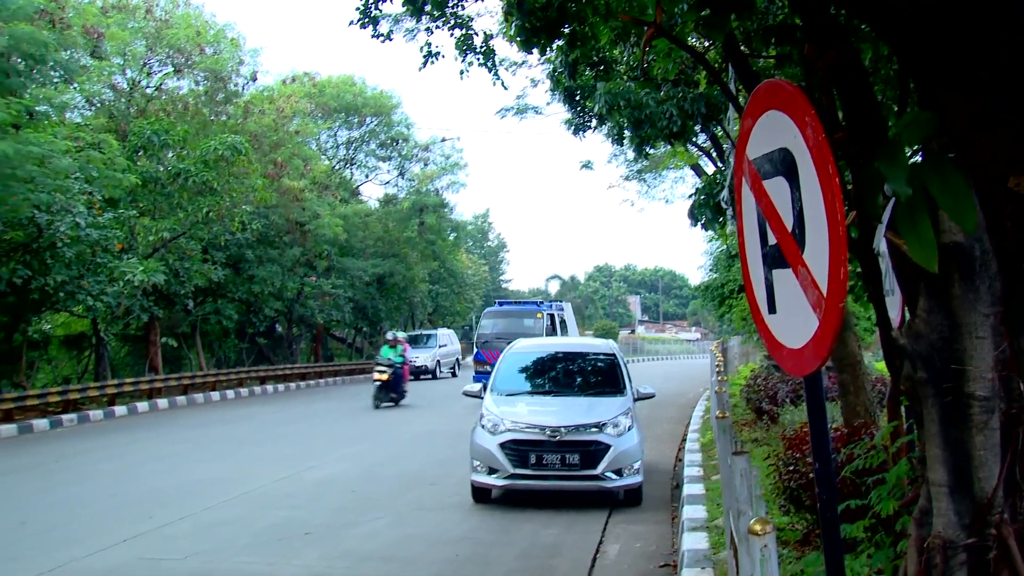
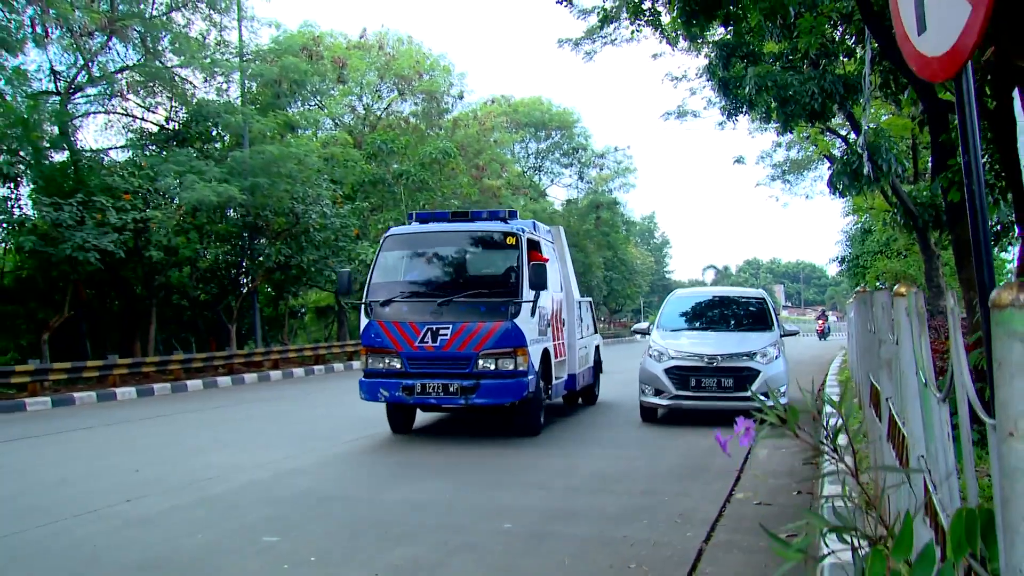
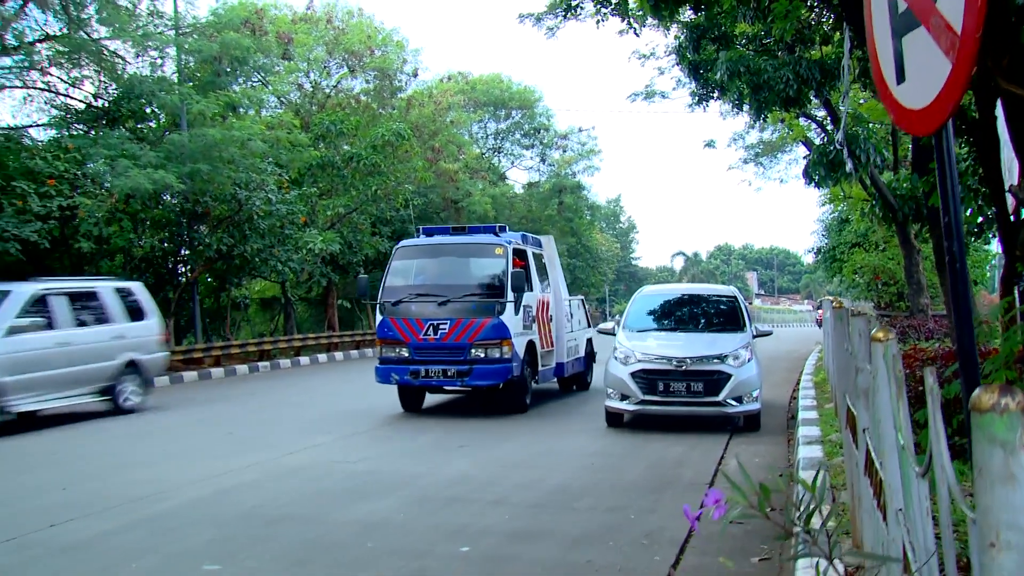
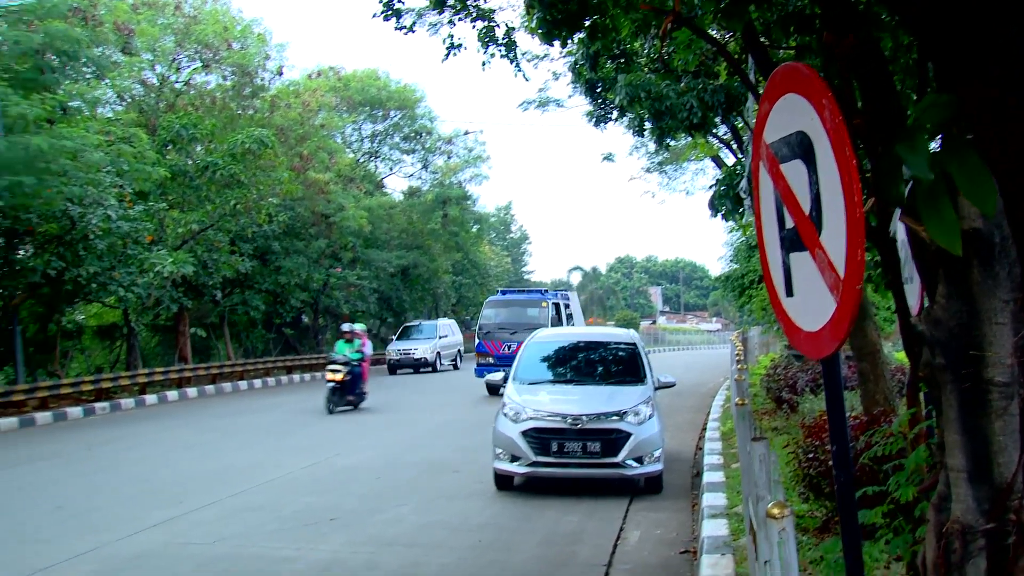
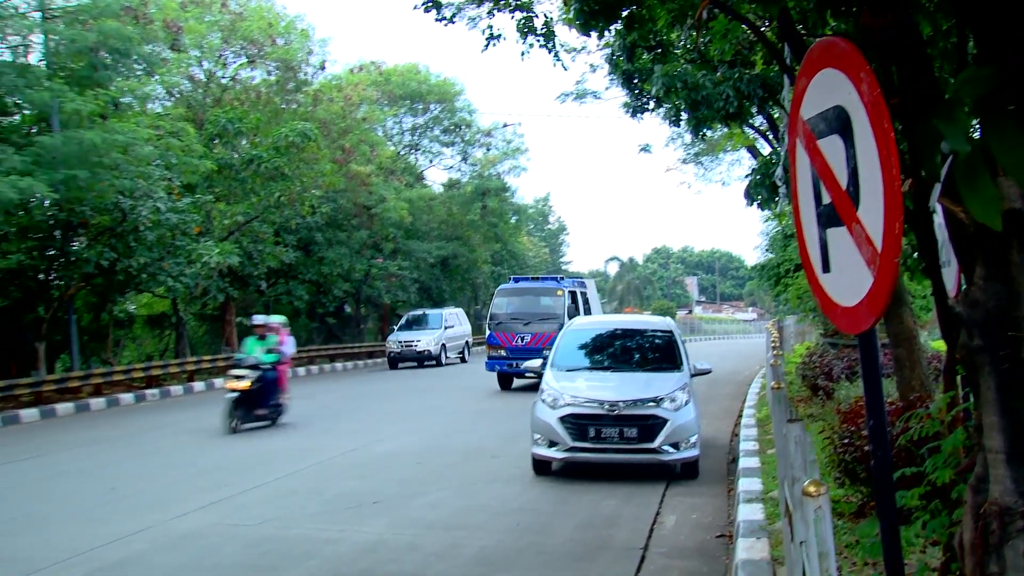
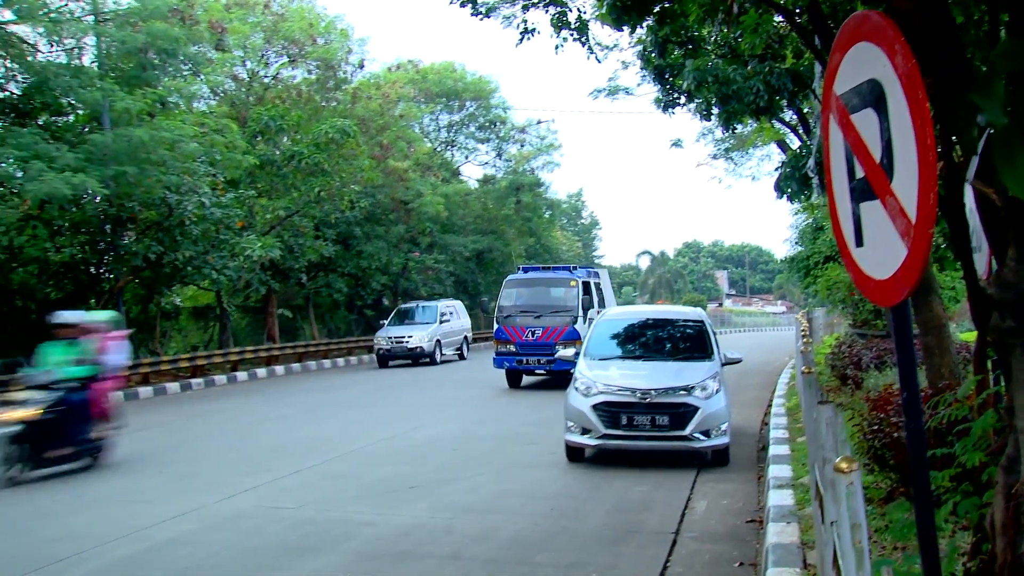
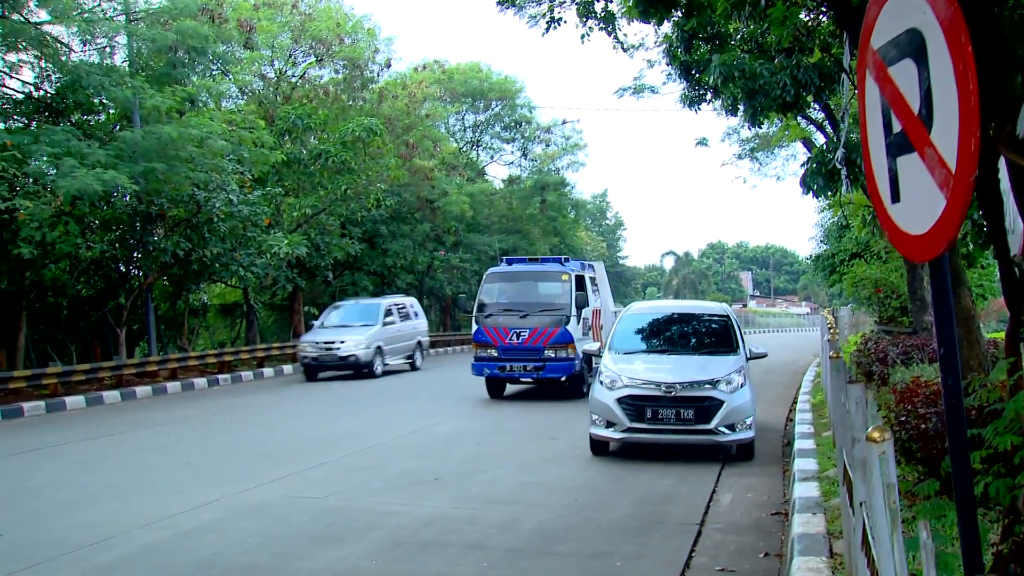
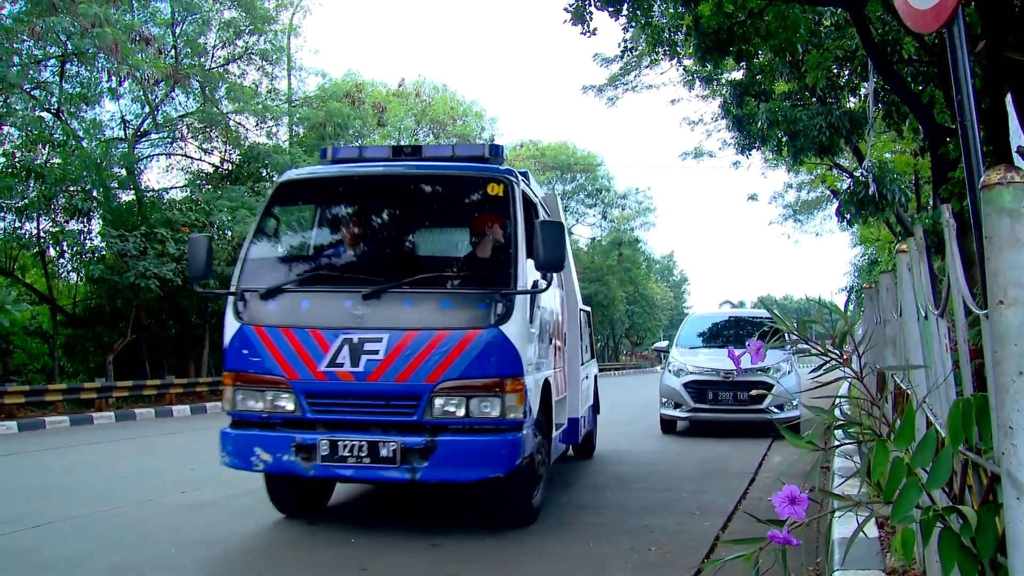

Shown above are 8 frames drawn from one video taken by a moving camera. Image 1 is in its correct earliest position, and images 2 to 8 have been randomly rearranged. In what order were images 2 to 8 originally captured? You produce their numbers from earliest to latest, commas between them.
4, 5, 6, 7, 3, 2, 8
